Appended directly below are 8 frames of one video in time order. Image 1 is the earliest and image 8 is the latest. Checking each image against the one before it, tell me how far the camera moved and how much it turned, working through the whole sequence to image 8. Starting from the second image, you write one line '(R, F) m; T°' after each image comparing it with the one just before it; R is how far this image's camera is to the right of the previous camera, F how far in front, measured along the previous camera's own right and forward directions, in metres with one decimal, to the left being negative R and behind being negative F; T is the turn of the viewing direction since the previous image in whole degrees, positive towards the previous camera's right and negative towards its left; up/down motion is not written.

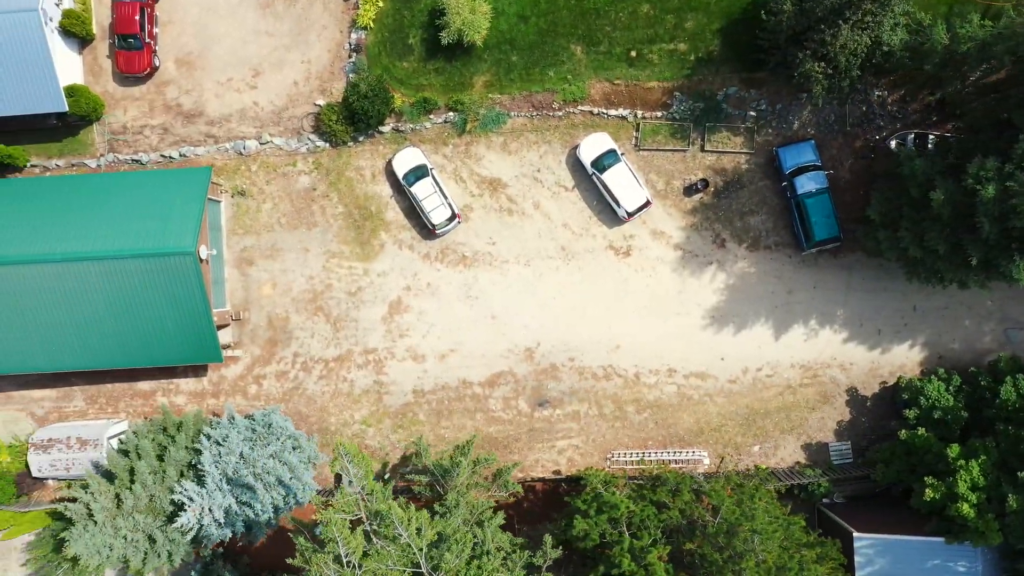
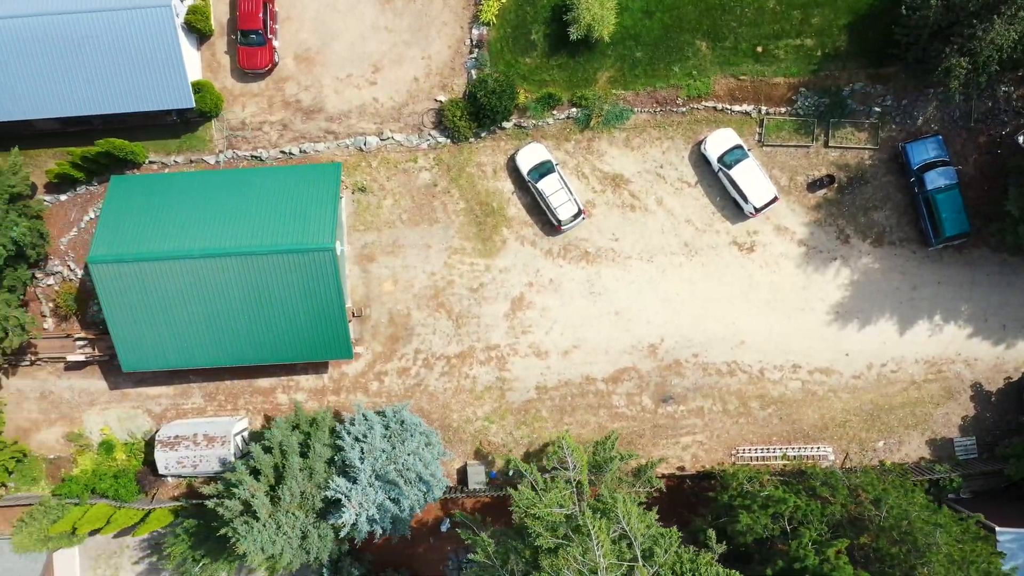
(-4.7, 0.0) m; 0°
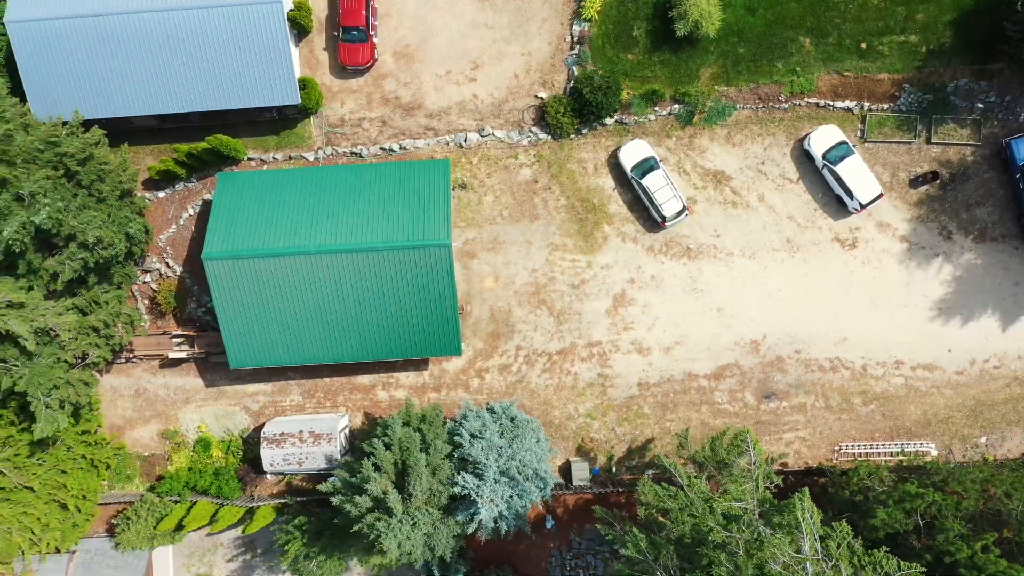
(-3.9, 0.0) m; 0°
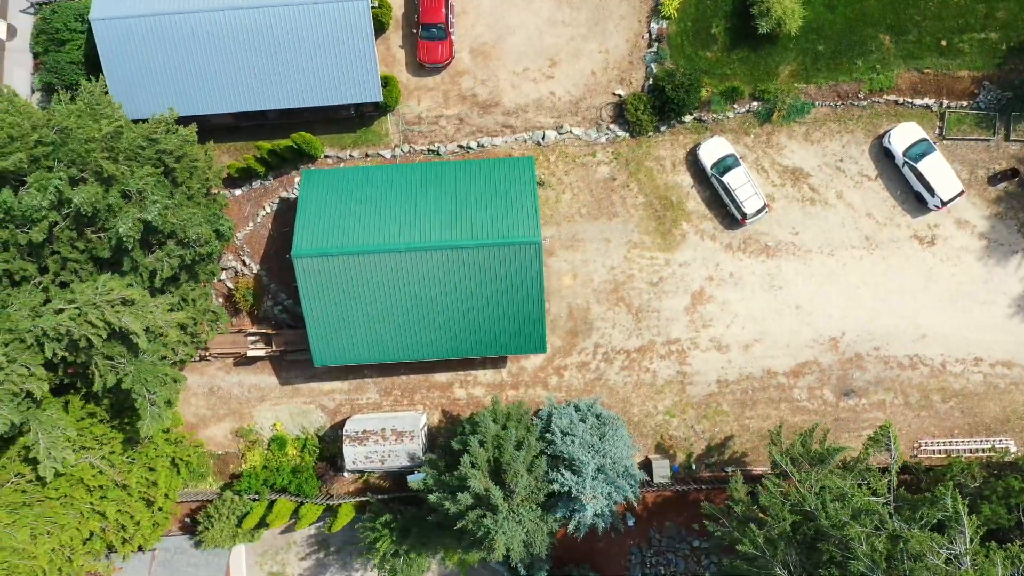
(-3.0, 0.0) m; 0°
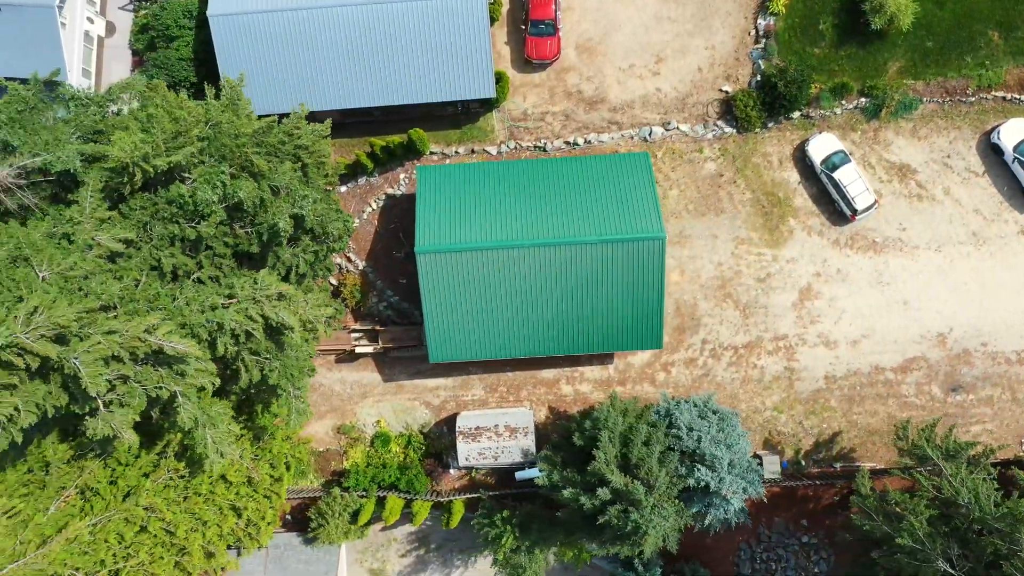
(-4.1, 0.0) m; 0°
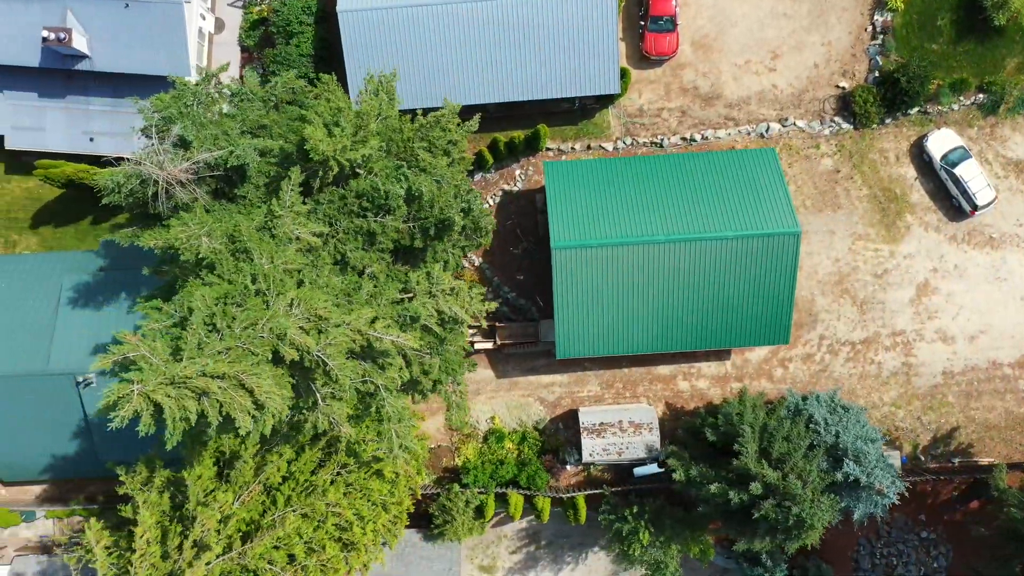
(-4.5, 0.0) m; 0°
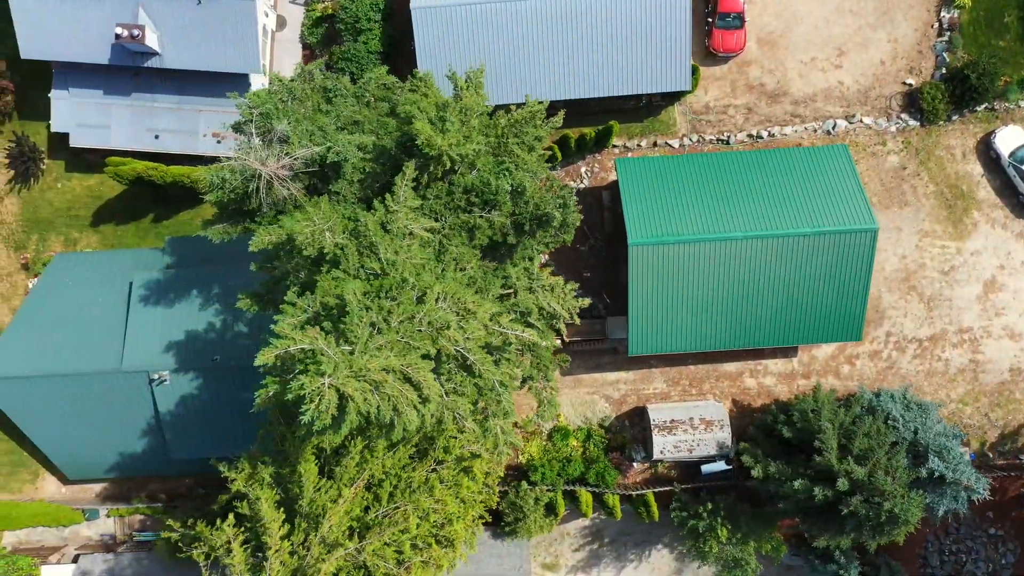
(-2.6, 0.0) m; 0°
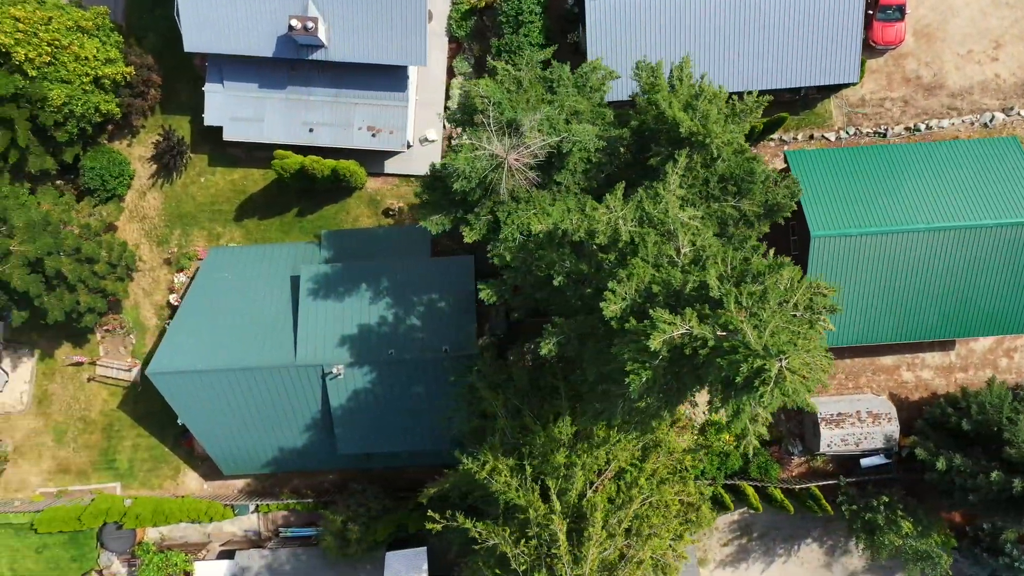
(-6.0, +0.1) m; 0°
